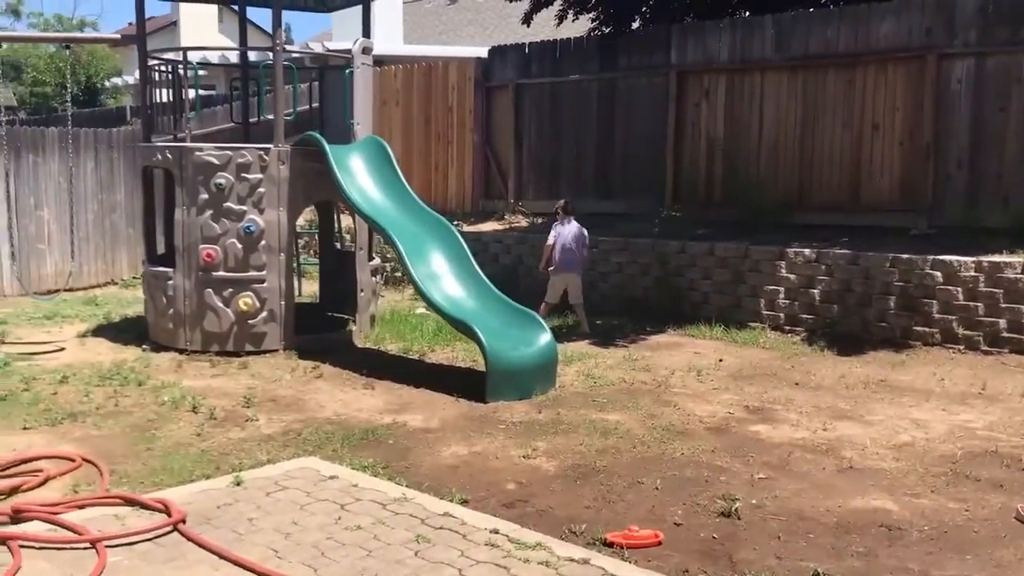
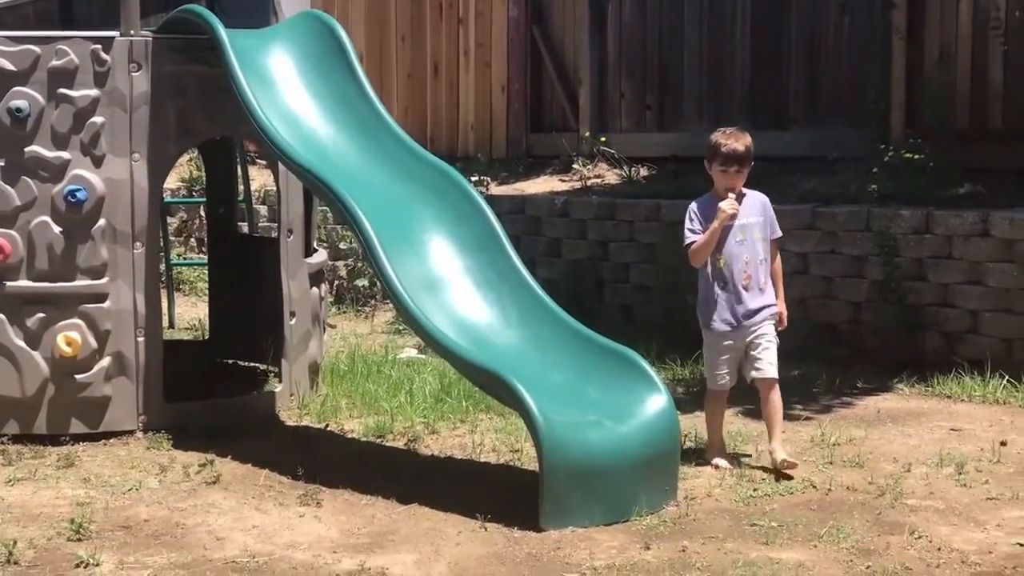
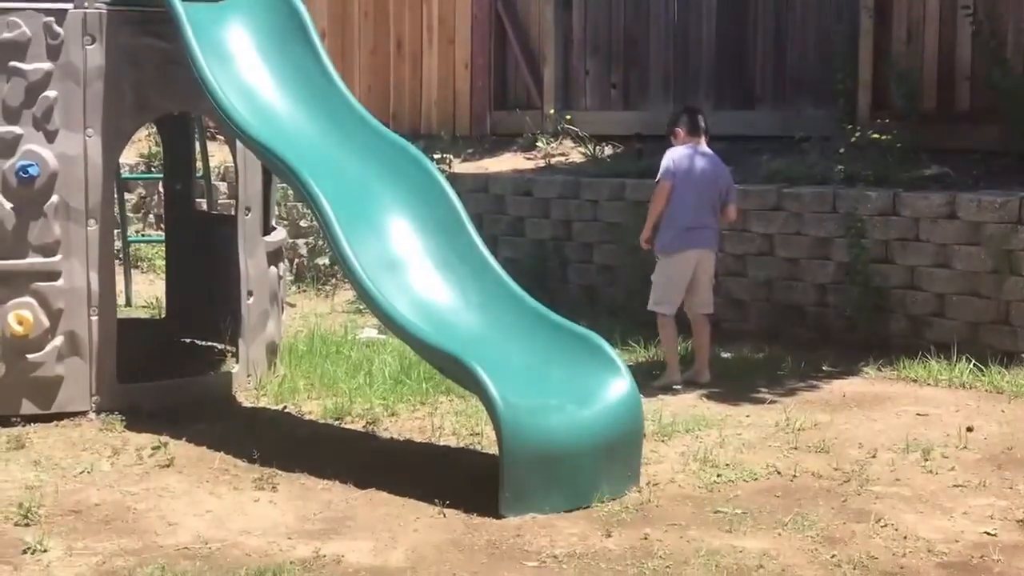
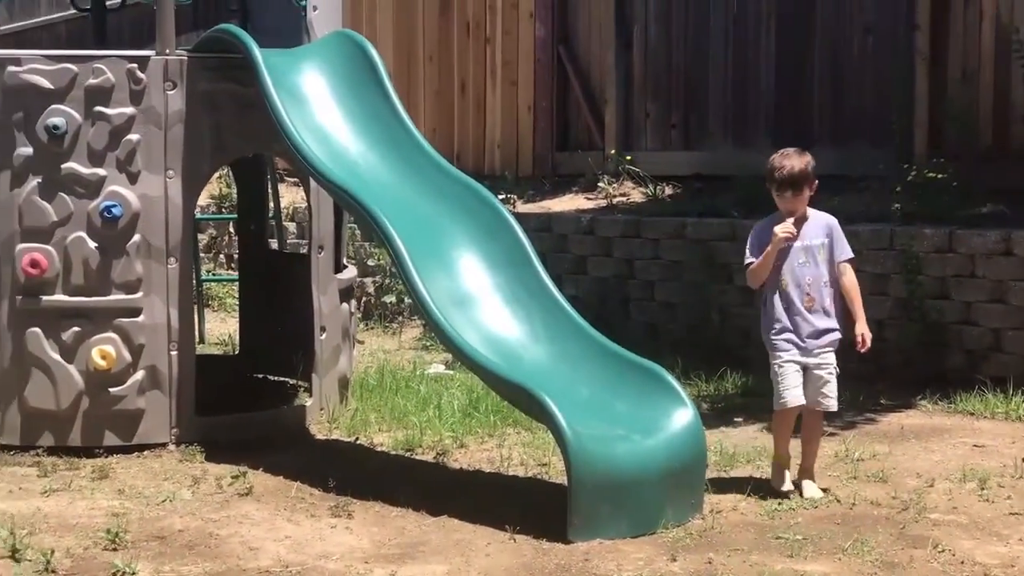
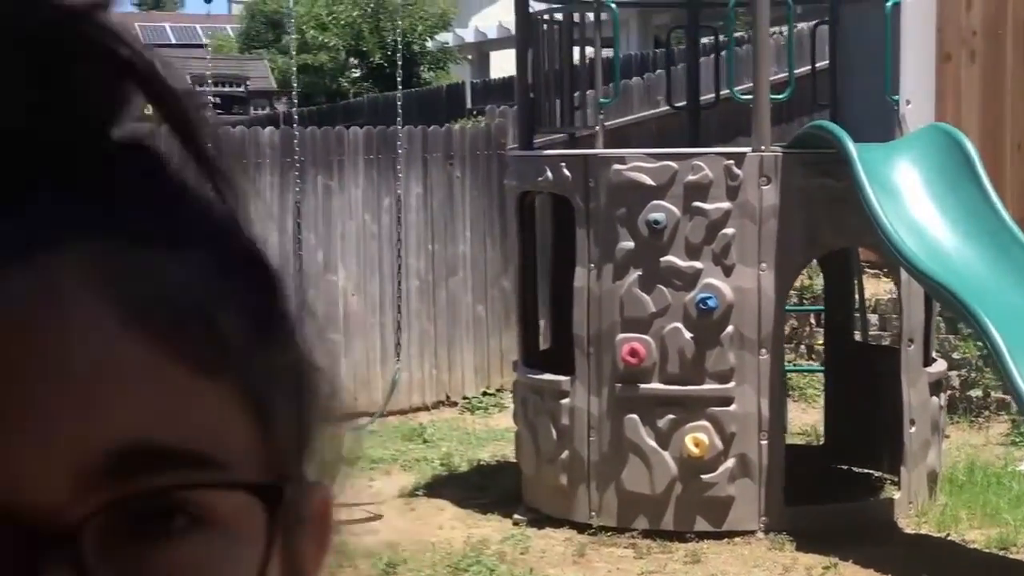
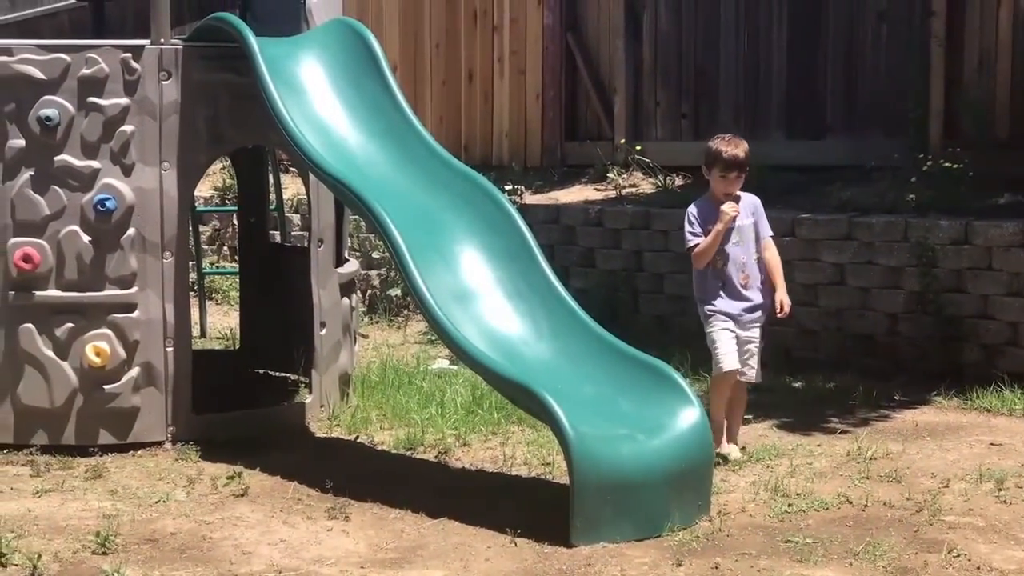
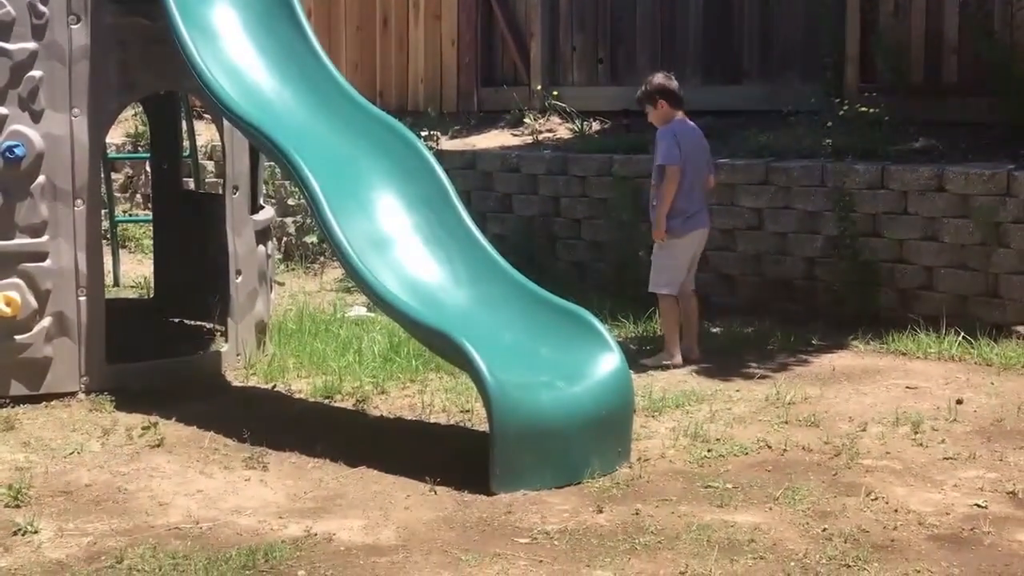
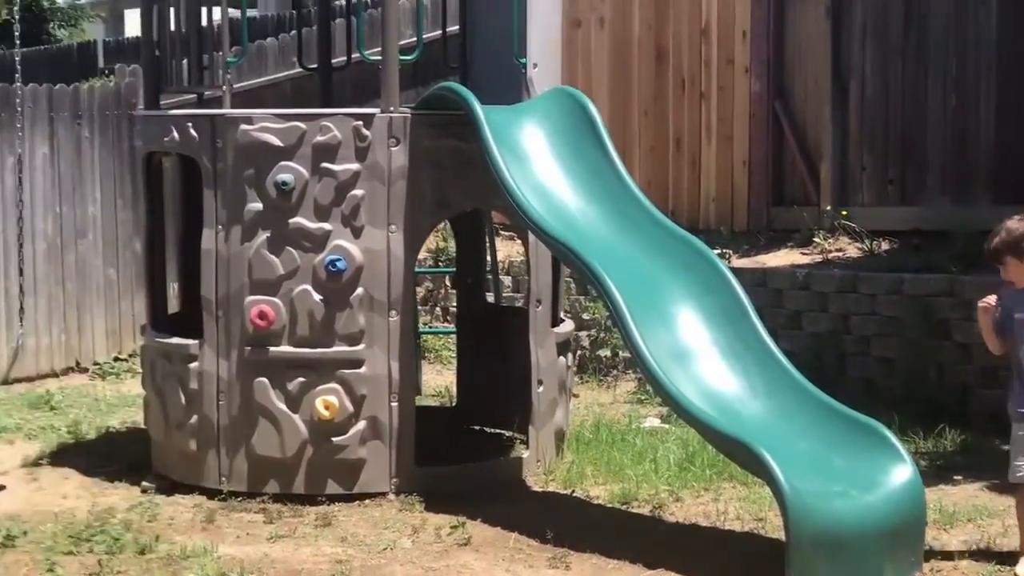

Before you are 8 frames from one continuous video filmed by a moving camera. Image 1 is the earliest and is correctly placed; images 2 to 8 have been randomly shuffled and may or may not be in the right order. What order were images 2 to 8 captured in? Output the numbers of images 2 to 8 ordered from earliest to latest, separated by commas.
3, 7, 6, 2, 4, 8, 5
